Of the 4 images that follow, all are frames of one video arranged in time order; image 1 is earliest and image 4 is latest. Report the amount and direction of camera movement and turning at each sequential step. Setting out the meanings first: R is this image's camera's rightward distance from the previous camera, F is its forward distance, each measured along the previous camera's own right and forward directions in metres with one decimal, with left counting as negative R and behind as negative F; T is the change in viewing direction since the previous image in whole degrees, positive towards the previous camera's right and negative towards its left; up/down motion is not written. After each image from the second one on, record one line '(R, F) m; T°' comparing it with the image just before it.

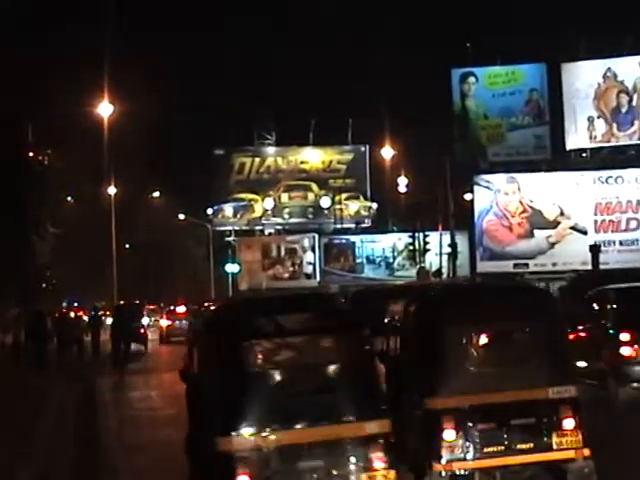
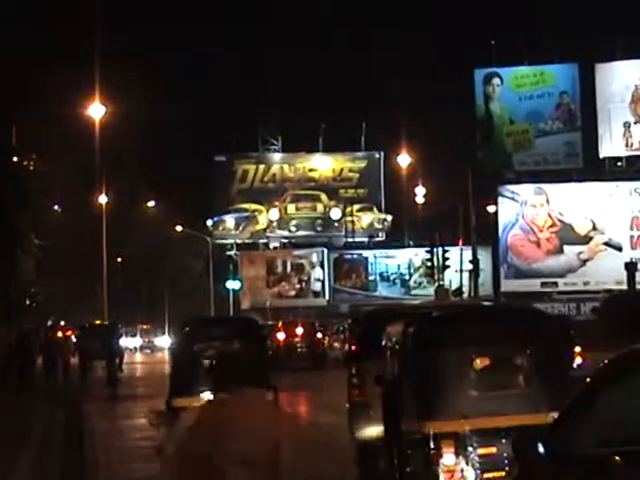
(-0.6, +7.1) m; 0°
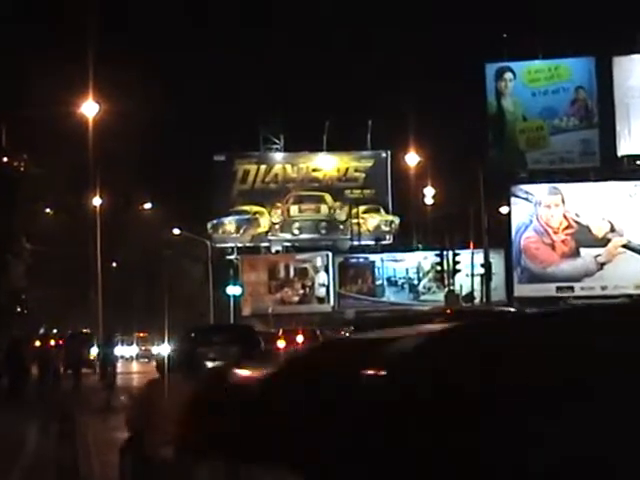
(0.0, +3.6) m; 0°
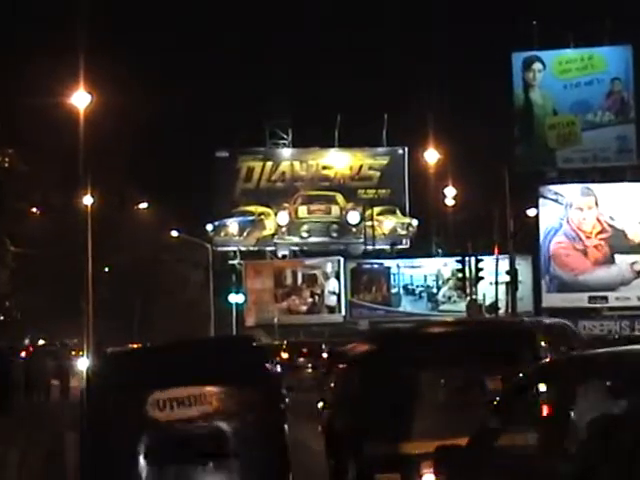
(0.0, +6.2) m; 0°
